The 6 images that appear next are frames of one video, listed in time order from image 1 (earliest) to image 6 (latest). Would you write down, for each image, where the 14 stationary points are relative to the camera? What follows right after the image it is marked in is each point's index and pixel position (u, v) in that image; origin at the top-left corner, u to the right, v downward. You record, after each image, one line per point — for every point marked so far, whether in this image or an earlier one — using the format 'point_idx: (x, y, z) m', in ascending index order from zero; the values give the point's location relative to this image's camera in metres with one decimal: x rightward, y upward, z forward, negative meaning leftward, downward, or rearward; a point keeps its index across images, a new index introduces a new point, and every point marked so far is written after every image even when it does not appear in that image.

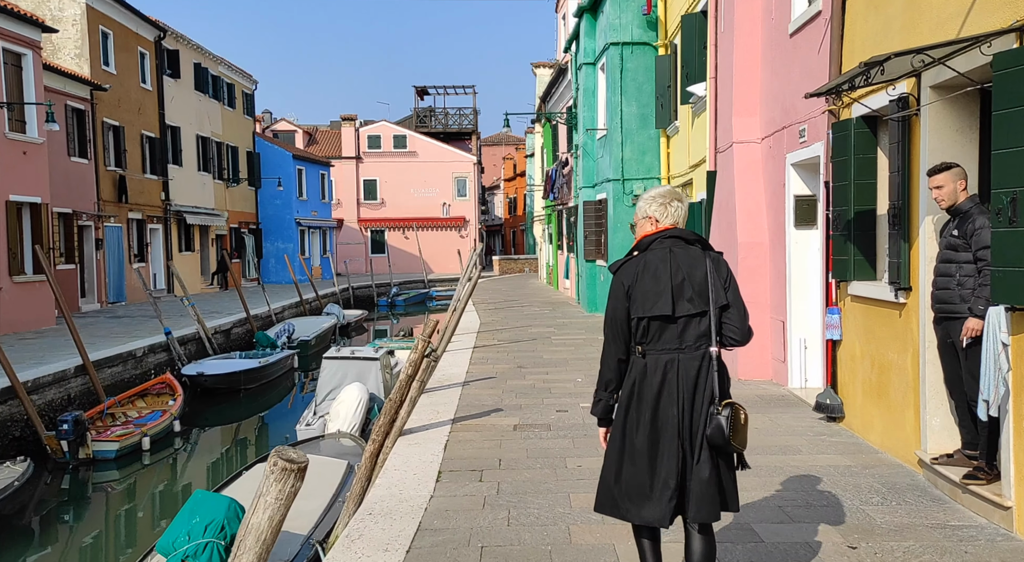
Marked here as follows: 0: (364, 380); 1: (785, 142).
0: (-2.1, -1.4, +12.9) m
1: (+2.7, +1.4, +9.4) m
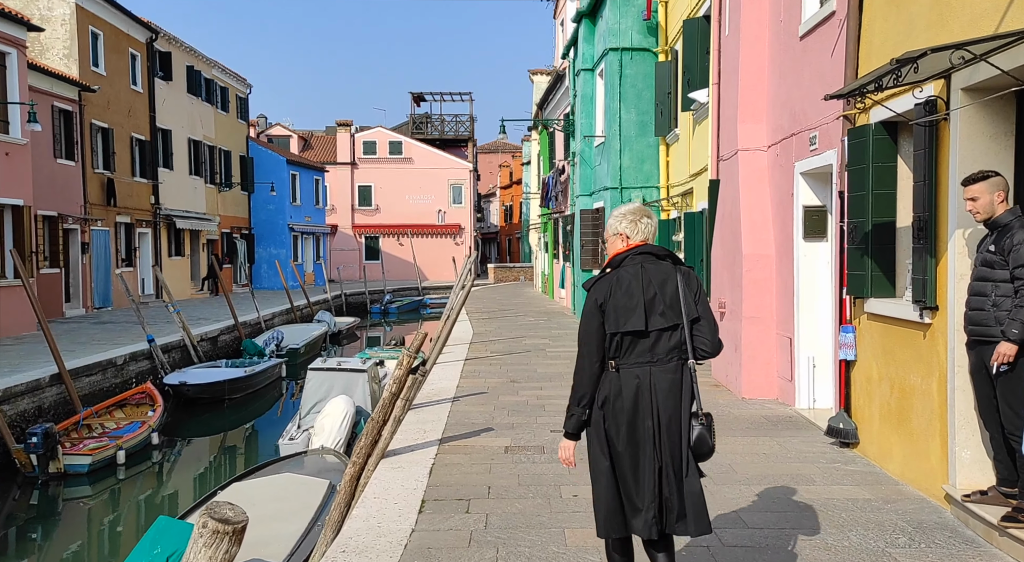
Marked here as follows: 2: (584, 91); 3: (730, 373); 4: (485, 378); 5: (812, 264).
0: (-2.1, -1.5, +12.4) m
1: (+2.7, +1.3, +9.0) m
2: (+1.5, +4.0, +19.8) m
3: (+2.4, -1.0, +10.1) m
4: (-0.3, -1.2, +11.4) m
5: (+2.8, +0.2, +8.8) m
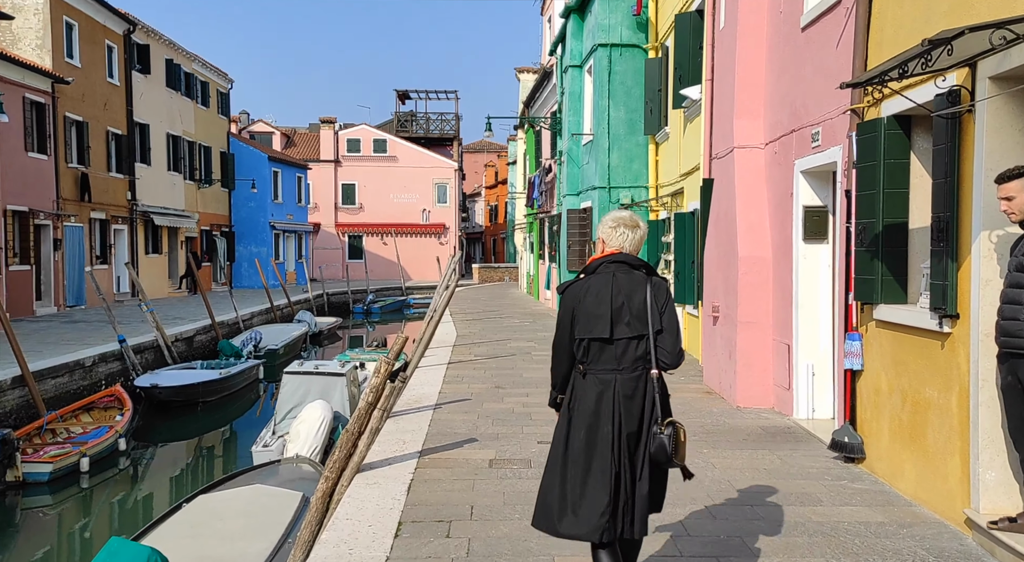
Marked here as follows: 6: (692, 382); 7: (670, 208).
0: (-2.4, -1.5, +11.9) m
1: (+2.6, +1.2, +8.6) m
2: (+1.2, +4.0, +19.3) m
3: (+2.2, -1.0, +9.7) m
4: (-0.5, -1.2, +10.9) m
5: (+2.7, +0.1, +8.4) m
6: (+2.1, -1.2, +10.9) m
7: (+2.7, +1.3, +16.0) m
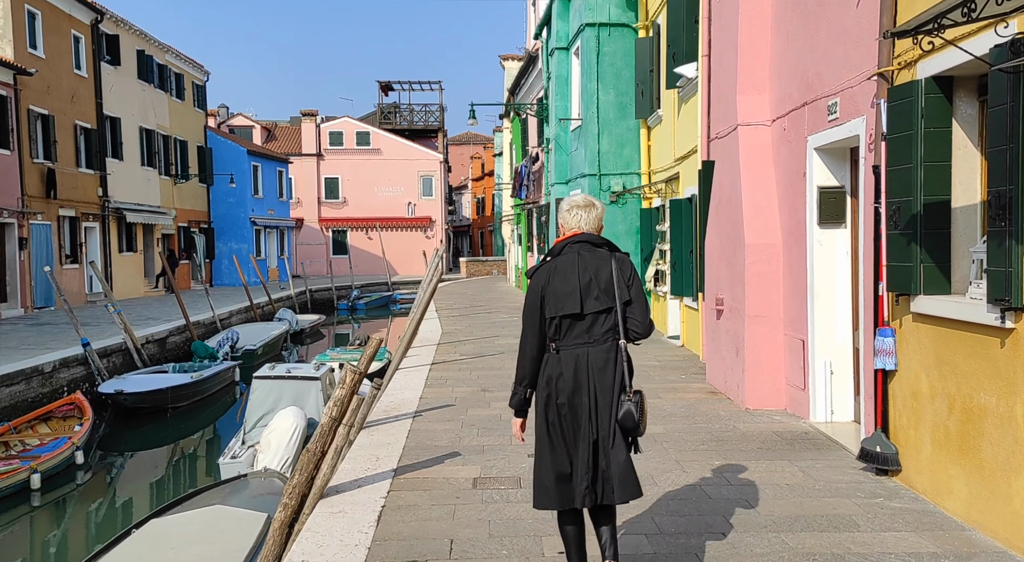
0: (-2.5, -1.5, +11.1) m
1: (+2.4, +1.3, +7.7) m
2: (+0.9, +4.1, +18.5) m
3: (+2.1, -0.9, +8.9) m
4: (-0.6, -1.1, +10.1) m
5: (+2.6, +0.2, +7.6) m
6: (+2.0, -1.1, +10.1) m
7: (+2.5, +1.4, +15.2) m
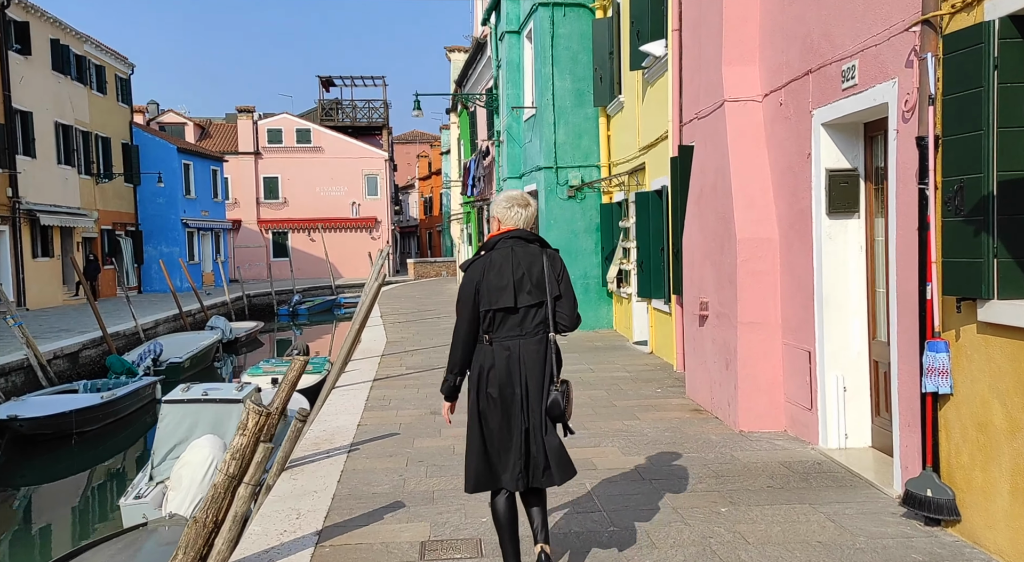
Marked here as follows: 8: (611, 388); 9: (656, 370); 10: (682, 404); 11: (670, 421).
0: (-3.0, -1.5, +9.6) m
1: (+2.1, +1.3, +6.5) m
2: (-0.1, +4.1, +17.2) m
3: (+1.7, -0.9, +7.7) m
4: (-1.1, -1.2, +8.7) m
5: (+2.2, +0.2, +6.4) m
6: (+1.5, -1.1, +8.9) m
7: (+1.7, +1.4, +14.0) m
8: (+1.0, -1.1, +9.7) m
9: (+1.7, -1.0, +10.8) m
10: (+1.5, -1.1, +8.5) m
11: (+1.3, -1.2, +7.8) m
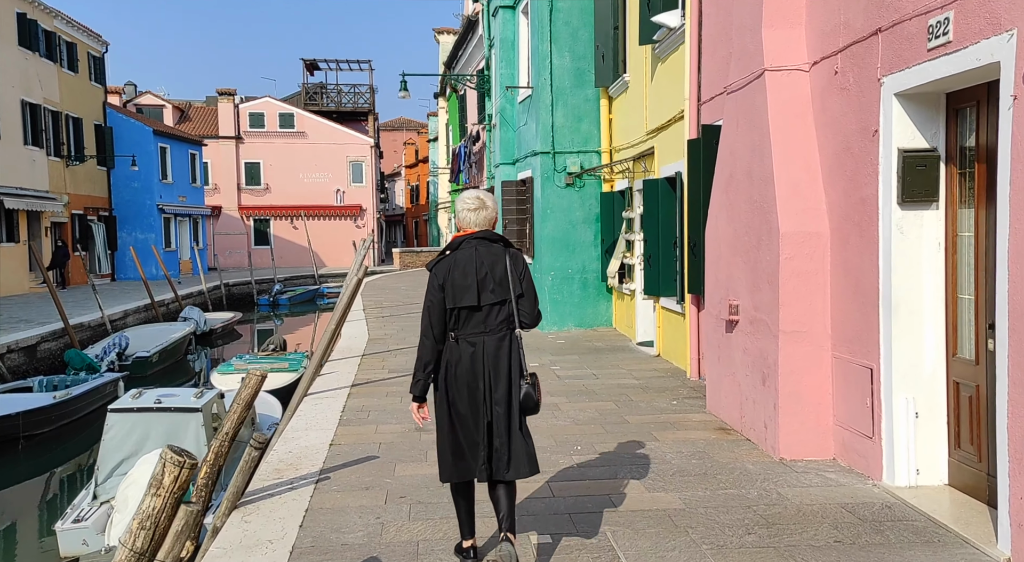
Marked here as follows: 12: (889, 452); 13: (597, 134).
0: (-3.0, -1.5, +8.4) m
1: (+2.1, +1.3, +5.4) m
2: (-0.1, +4.2, +16.0) m
3: (+1.7, -0.9, +6.6) m
4: (-1.1, -1.1, +7.6) m
5: (+2.3, +0.2, +5.3) m
6: (+1.5, -1.1, +7.8) m
7: (+1.6, +1.5, +12.9) m
8: (+1.0, -1.1, +8.5) m
9: (+1.6, -1.0, +9.7) m
10: (+1.5, -1.1, +7.4) m
11: (+1.3, -1.2, +6.7) m
12: (+2.2, -1.0, +5.4) m
13: (+1.3, +2.3, +14.4) m
